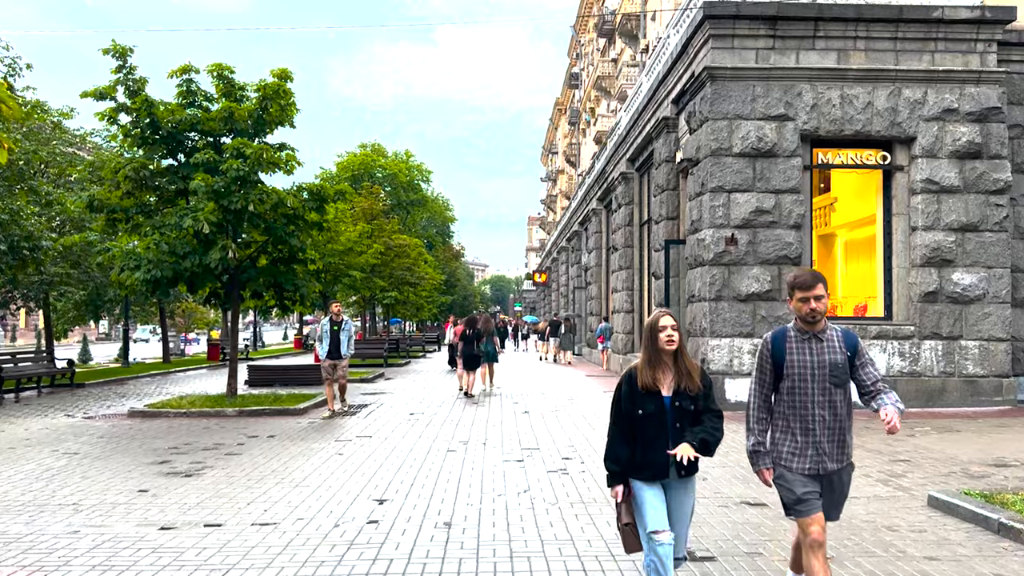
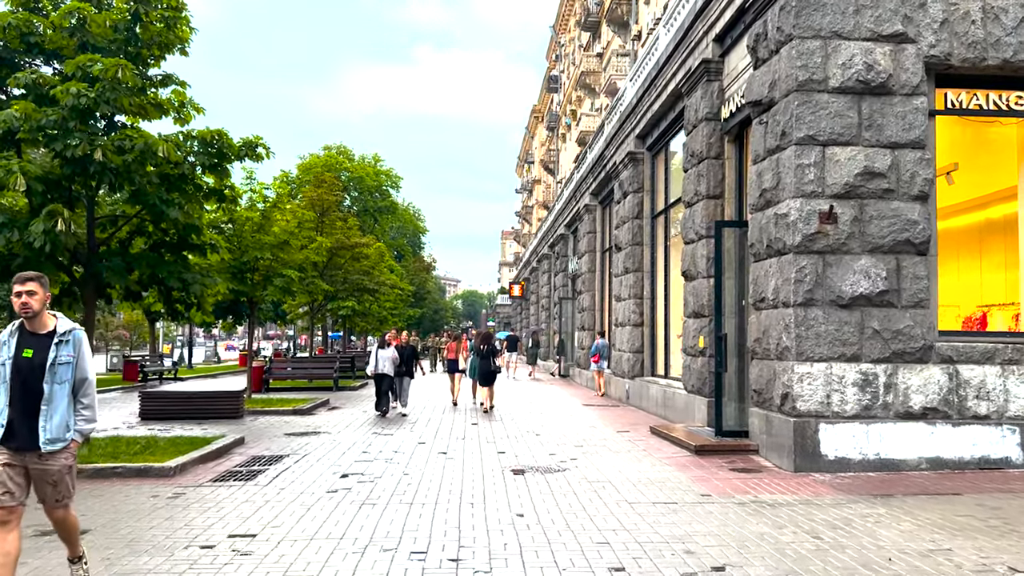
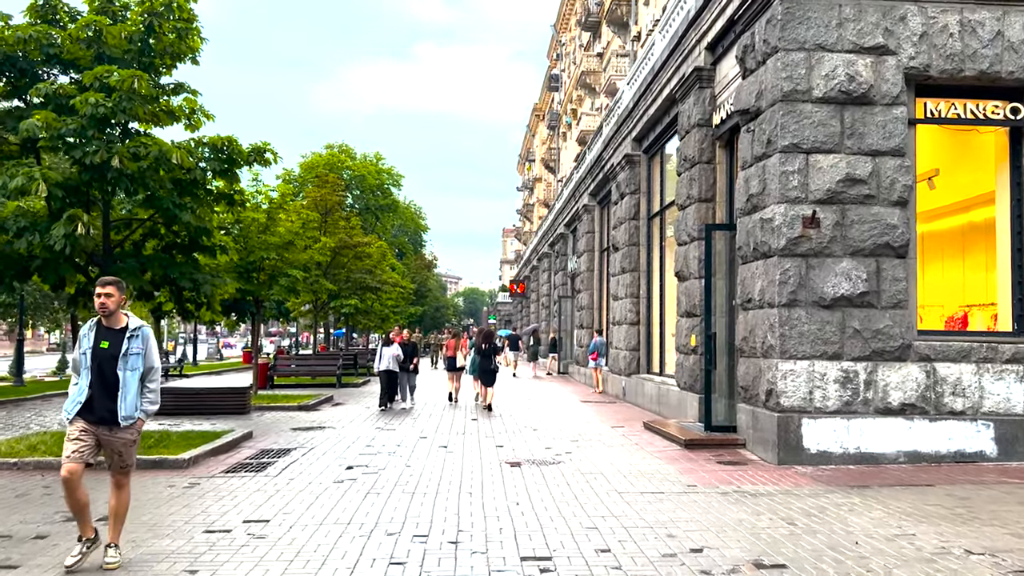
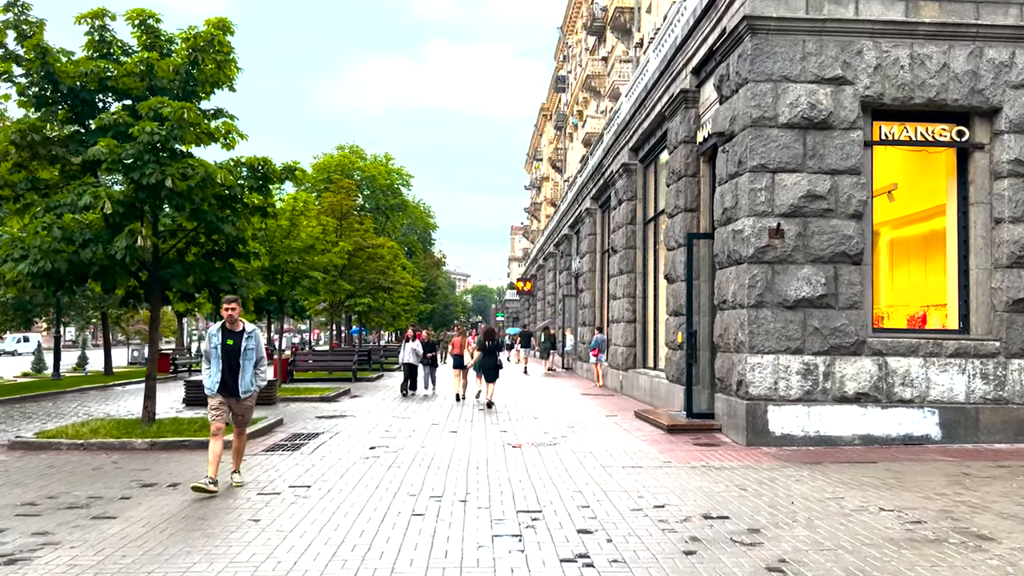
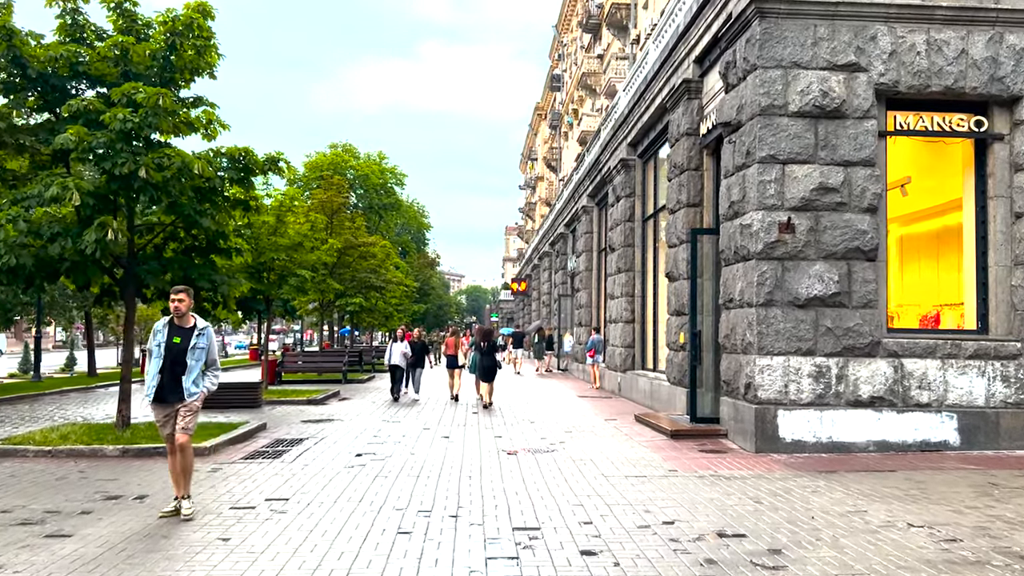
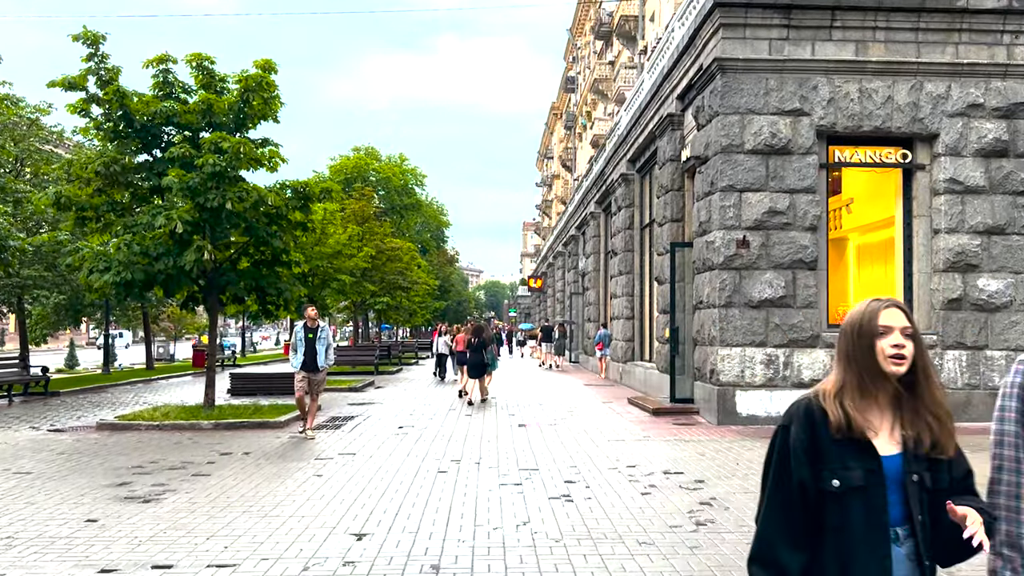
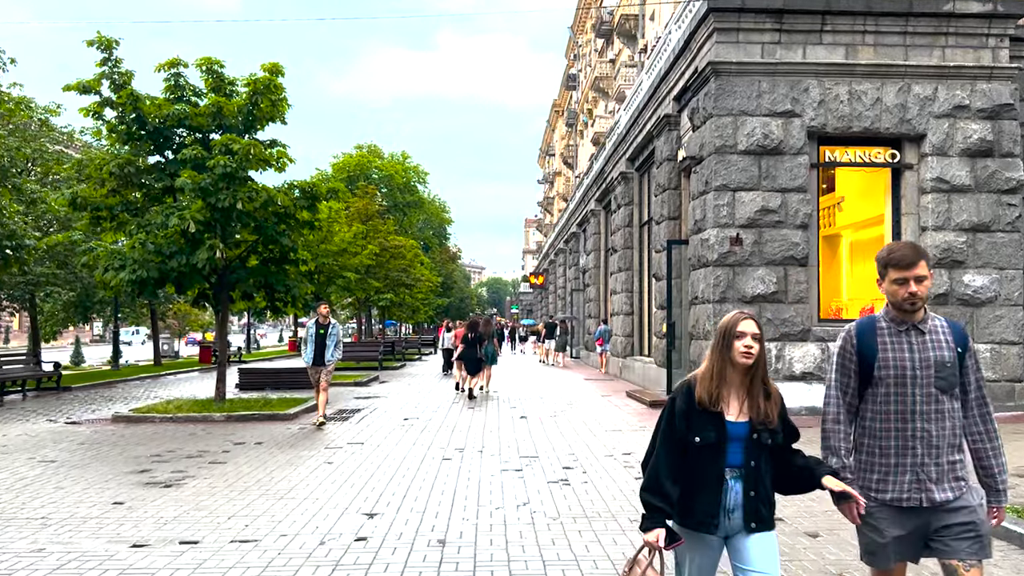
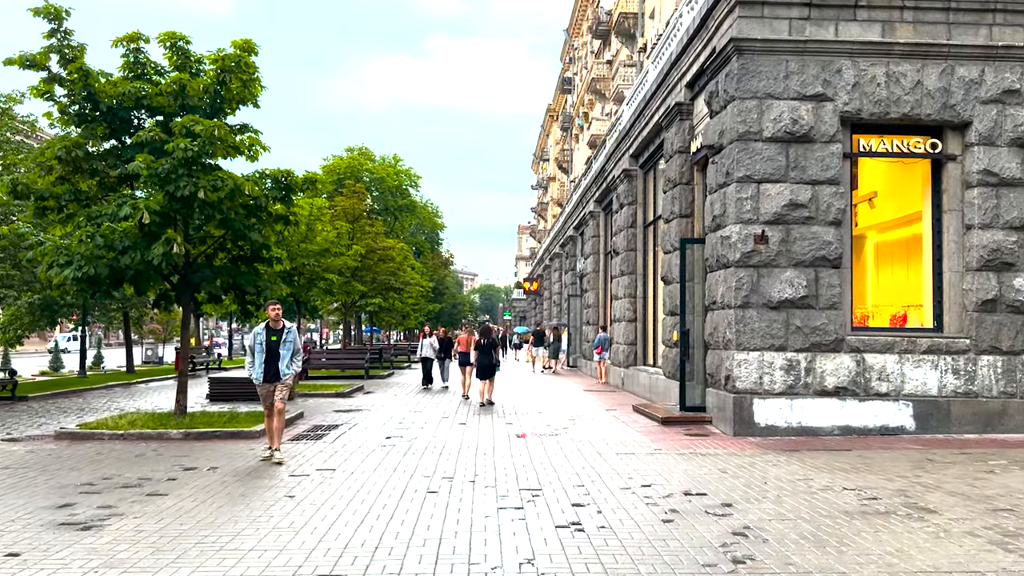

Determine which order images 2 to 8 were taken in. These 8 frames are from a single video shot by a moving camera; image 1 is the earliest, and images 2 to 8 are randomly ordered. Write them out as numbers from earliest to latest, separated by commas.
7, 6, 8, 4, 5, 3, 2
